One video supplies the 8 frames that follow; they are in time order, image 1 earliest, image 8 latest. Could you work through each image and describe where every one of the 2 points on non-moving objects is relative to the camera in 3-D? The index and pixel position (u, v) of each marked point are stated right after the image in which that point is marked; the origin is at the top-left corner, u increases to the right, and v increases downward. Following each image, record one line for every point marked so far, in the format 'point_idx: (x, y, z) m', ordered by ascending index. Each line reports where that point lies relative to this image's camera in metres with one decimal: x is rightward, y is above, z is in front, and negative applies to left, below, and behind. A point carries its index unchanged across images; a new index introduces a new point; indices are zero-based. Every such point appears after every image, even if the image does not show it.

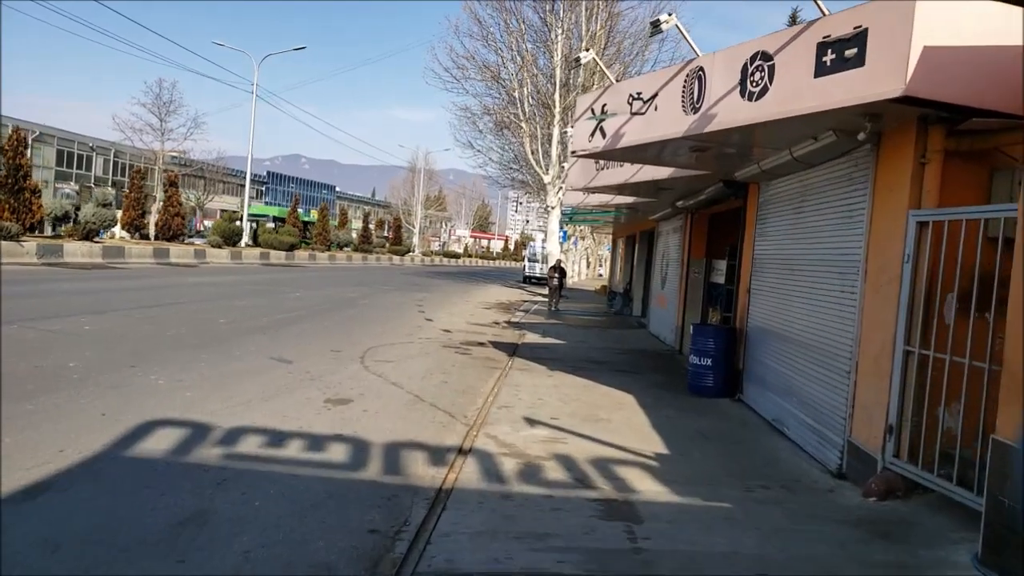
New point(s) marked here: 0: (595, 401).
0: (+1.1, -1.5, +9.9) m
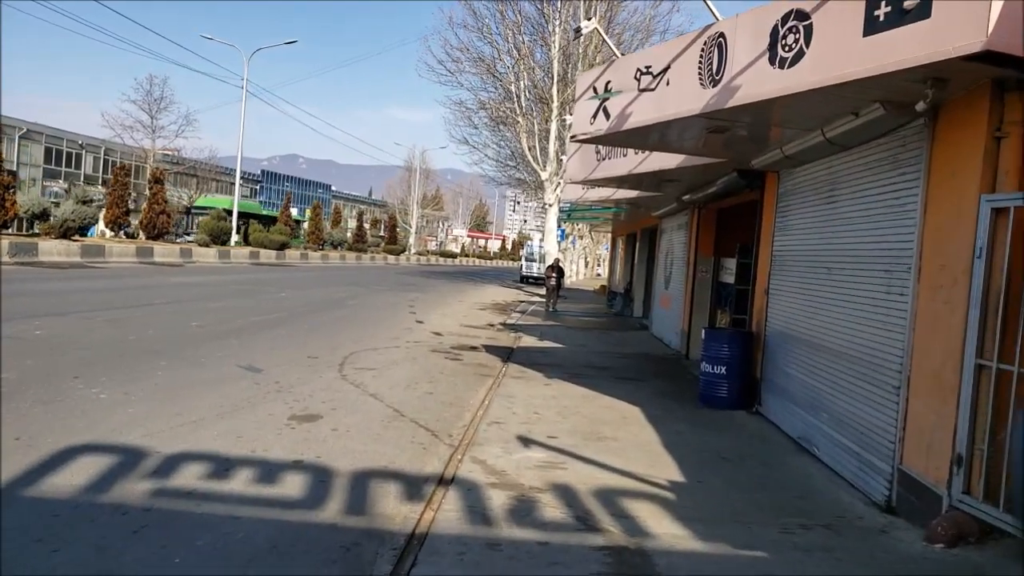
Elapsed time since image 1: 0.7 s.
0: (+1.0, -1.5, +8.9) m
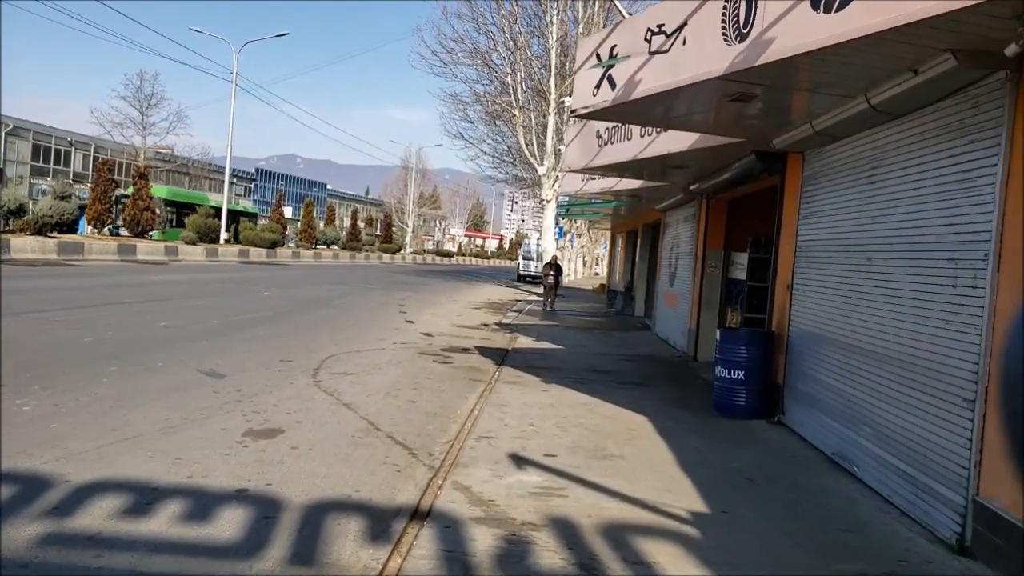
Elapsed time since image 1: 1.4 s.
0: (+0.9, -1.4, +7.8) m
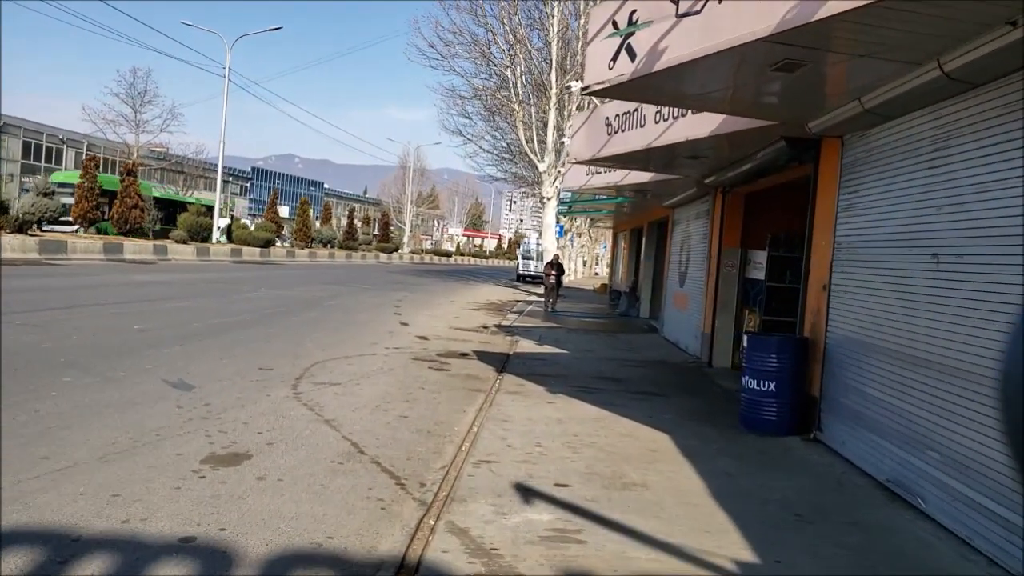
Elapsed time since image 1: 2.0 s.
0: (+0.9, -1.4, +6.9) m
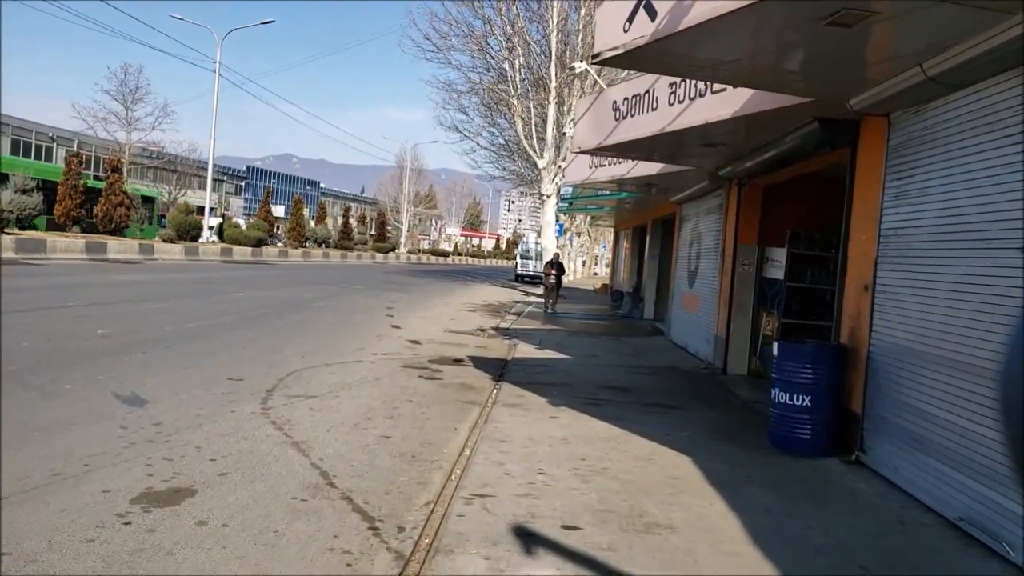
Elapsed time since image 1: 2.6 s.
0: (+0.9, -1.4, +5.9) m
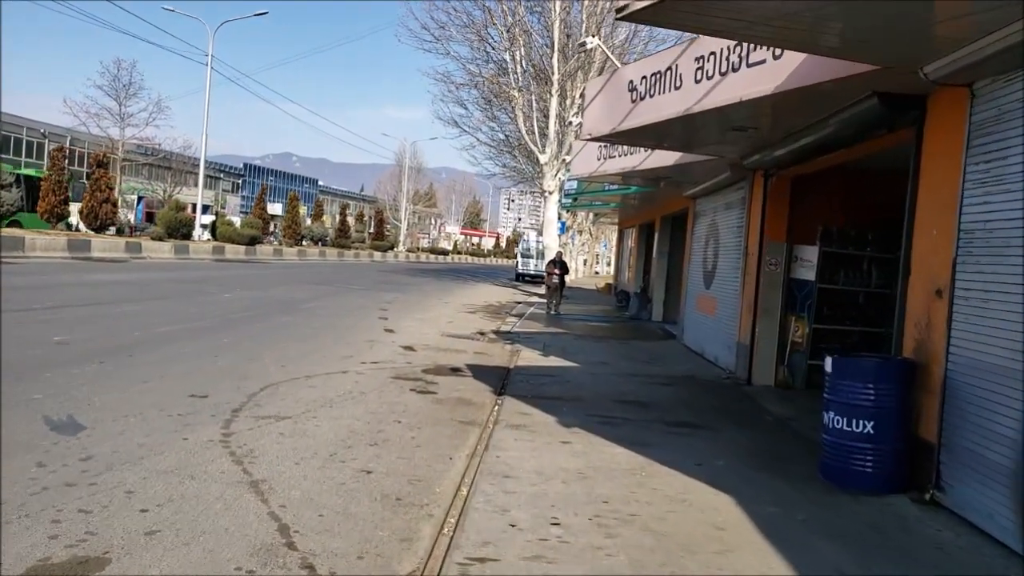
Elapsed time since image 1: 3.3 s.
0: (+1.0, -1.5, +4.8) m
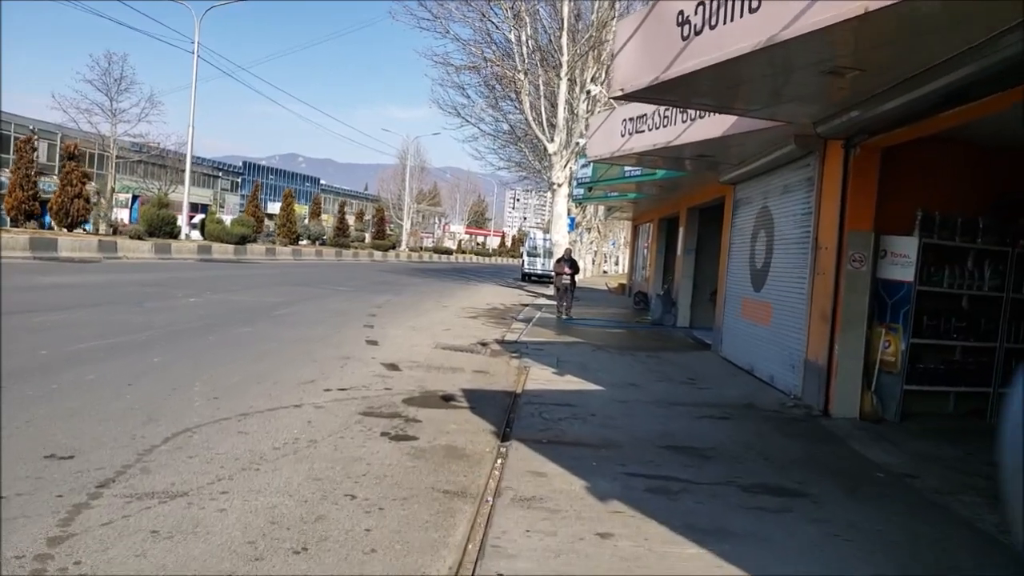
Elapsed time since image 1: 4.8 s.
0: (+1.0, -1.5, +2.3) m
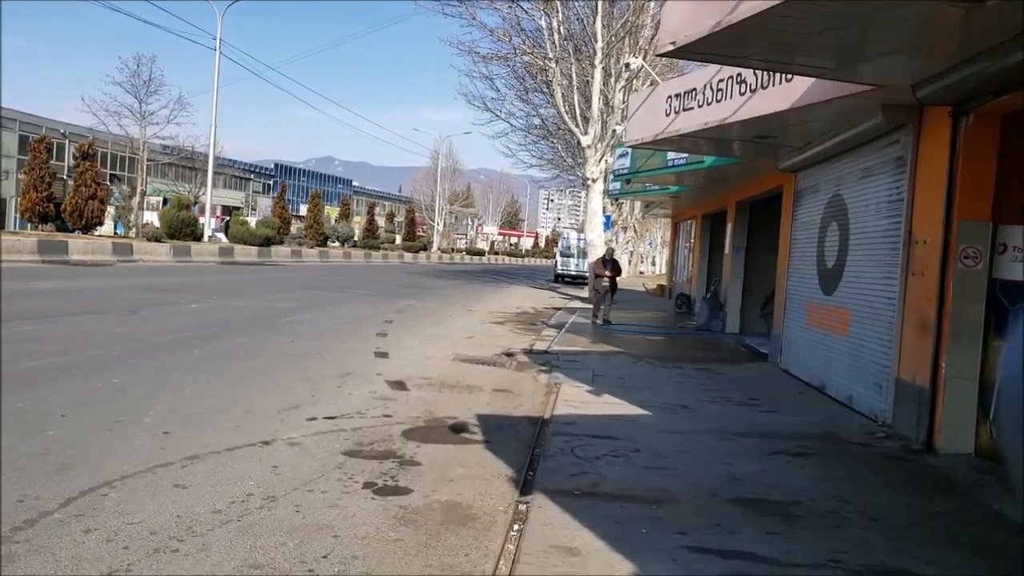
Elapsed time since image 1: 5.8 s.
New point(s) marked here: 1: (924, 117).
0: (+1.0, -1.6, +0.7) m
1: (+3.9, +1.6, +7.4) m
